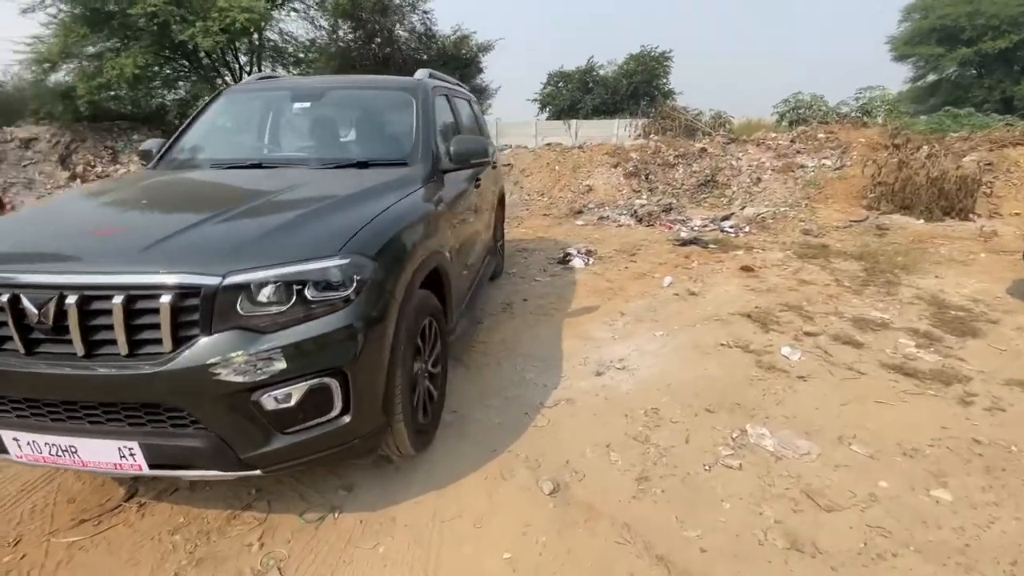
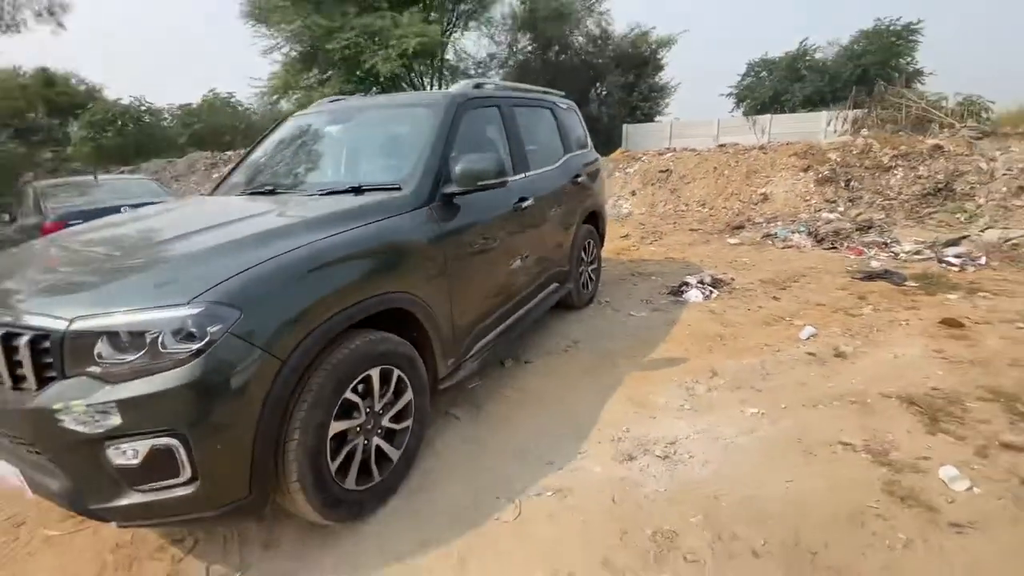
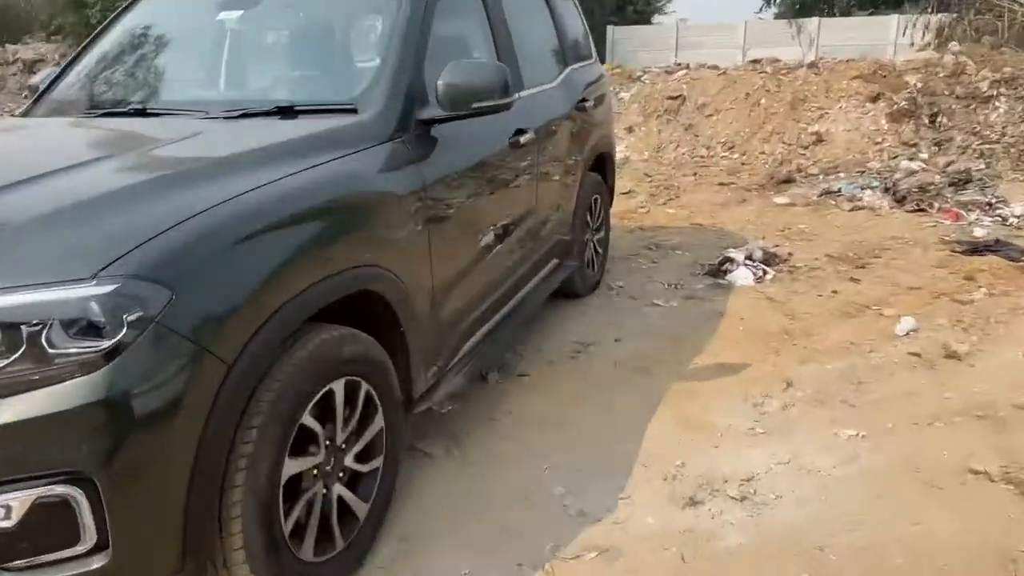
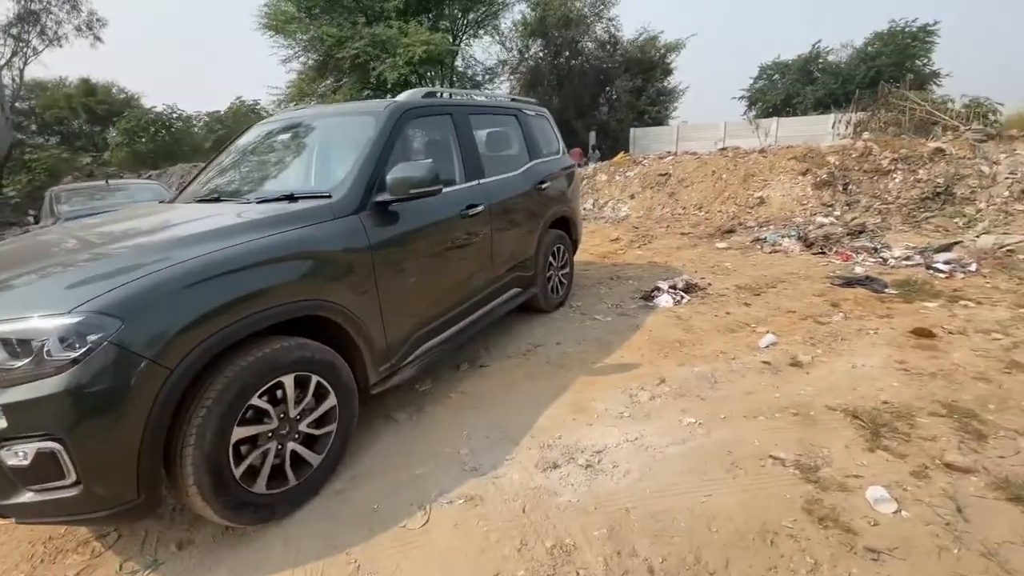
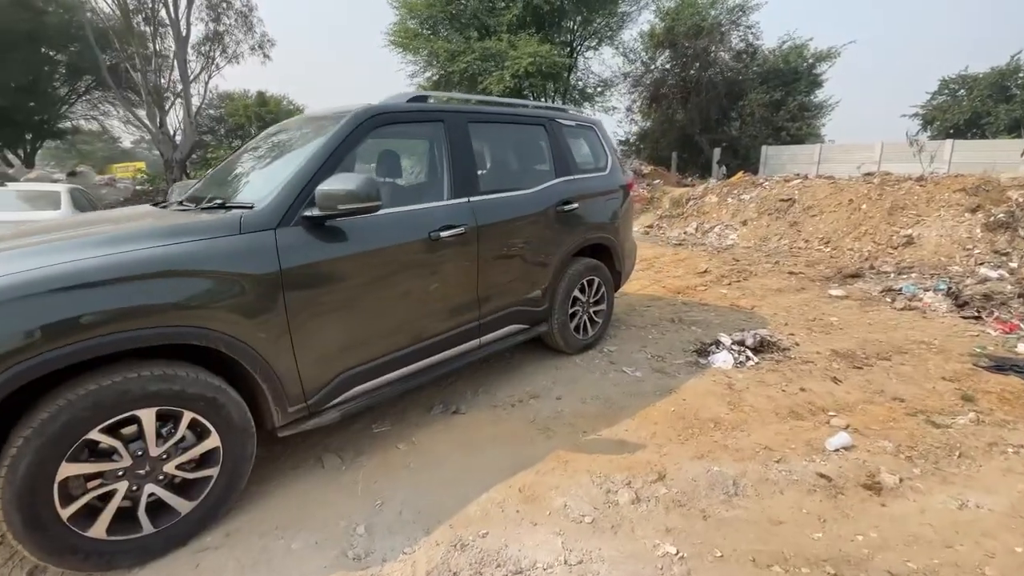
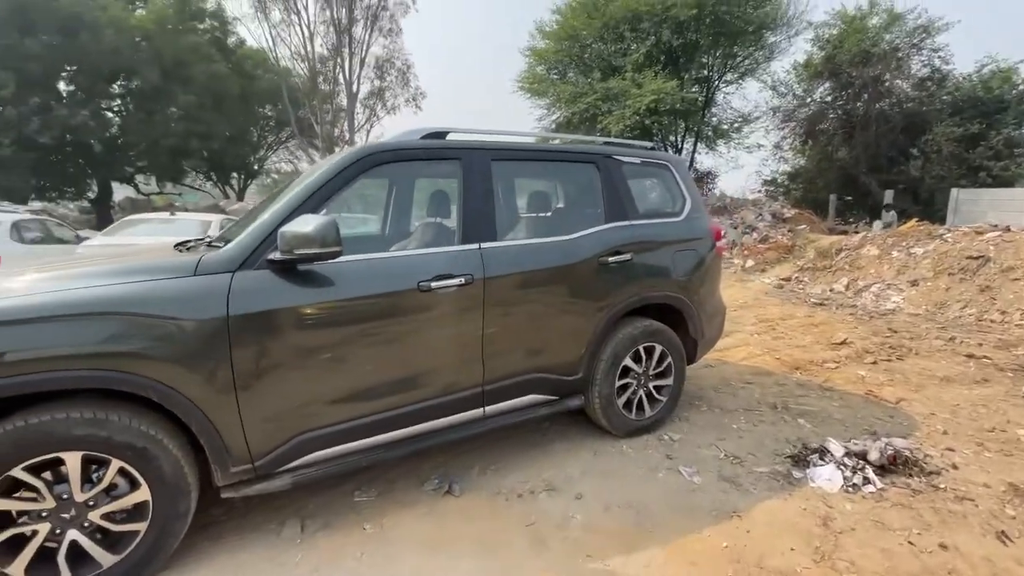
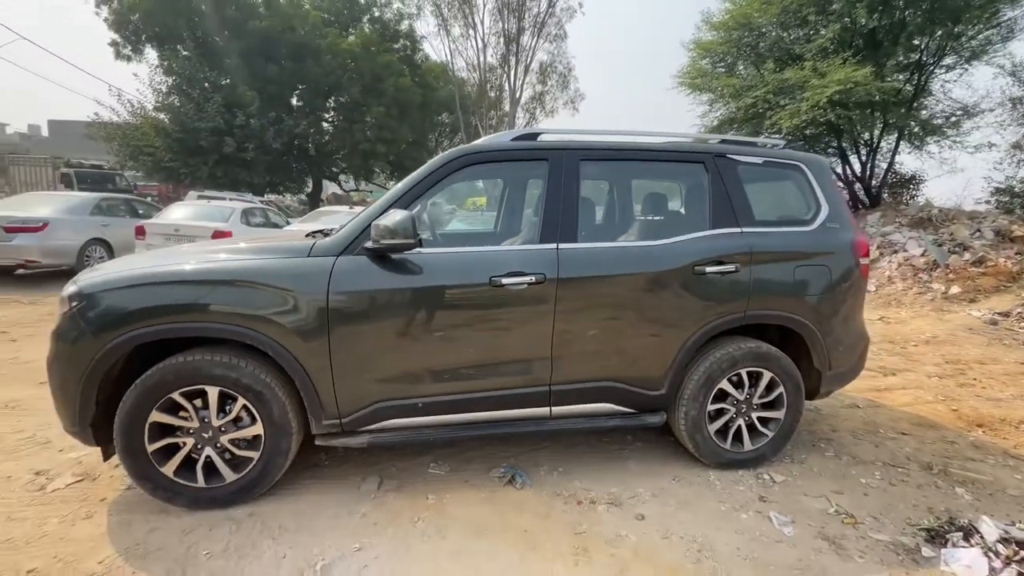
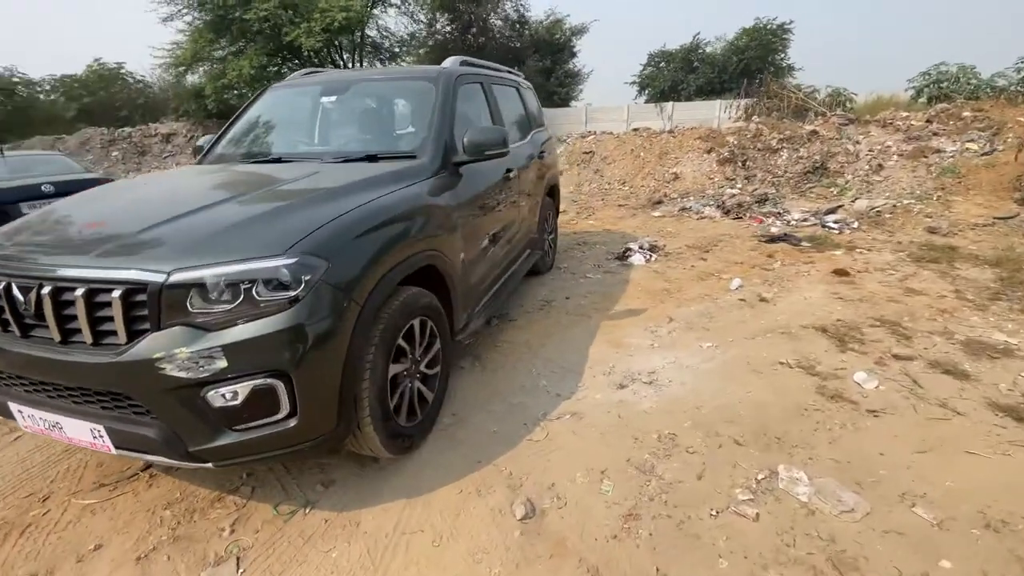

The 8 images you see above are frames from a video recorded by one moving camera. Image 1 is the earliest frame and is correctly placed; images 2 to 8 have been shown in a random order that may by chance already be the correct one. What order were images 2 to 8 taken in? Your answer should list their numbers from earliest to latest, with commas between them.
8, 3, 2, 4, 5, 6, 7
